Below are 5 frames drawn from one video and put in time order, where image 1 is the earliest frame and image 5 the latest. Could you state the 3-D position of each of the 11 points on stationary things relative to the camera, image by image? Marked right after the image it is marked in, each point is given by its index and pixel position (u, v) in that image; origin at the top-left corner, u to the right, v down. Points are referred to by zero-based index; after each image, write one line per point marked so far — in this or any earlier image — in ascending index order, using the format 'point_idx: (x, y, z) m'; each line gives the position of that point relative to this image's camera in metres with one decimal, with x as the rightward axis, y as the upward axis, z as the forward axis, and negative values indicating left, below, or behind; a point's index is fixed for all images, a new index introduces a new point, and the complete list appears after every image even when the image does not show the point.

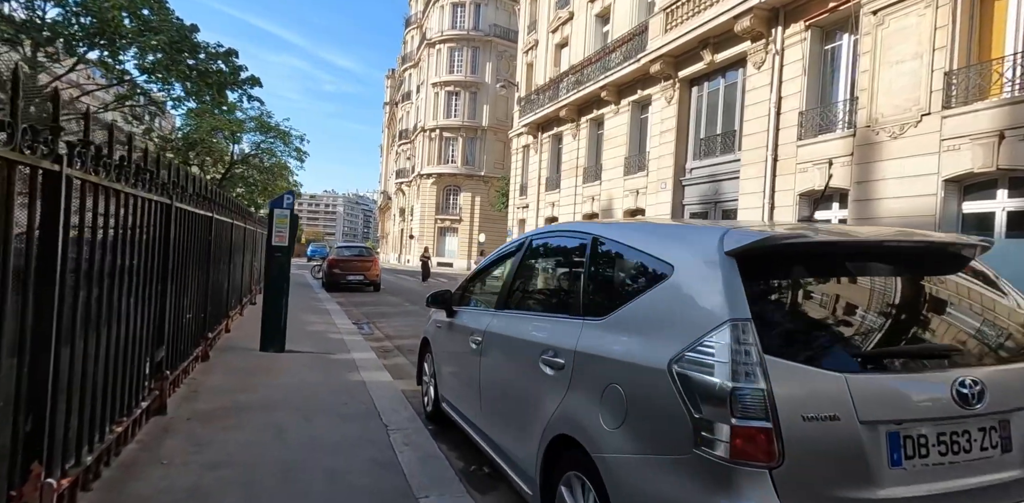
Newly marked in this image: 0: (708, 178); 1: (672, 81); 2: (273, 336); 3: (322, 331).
0: (+5.5, +2.1, +15.5) m
1: (+4.9, +5.2, +16.8) m
2: (-3.0, -1.1, +7.0) m
3: (-3.2, -1.4, +9.5) m
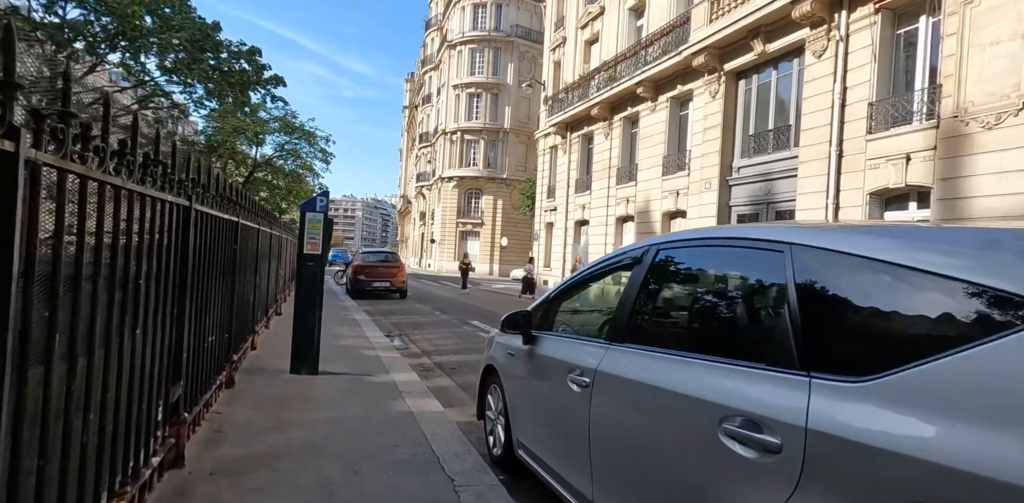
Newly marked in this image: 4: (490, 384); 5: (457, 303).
0: (+6.5, +1.9, +14.4) m
1: (+5.9, +5.1, +15.8) m
2: (-2.3, -1.2, +6.2) m
3: (-2.5, -1.5, +8.7) m
4: (-0.2, -1.1, +4.5) m
5: (-1.8, -1.7, +18.3) m
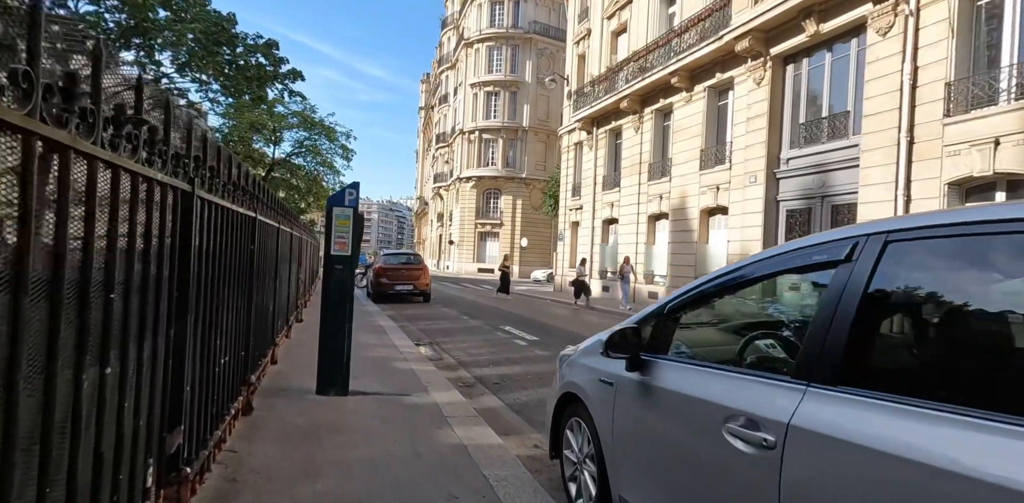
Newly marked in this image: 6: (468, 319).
0: (+7.2, +2.0, +13.3) m
1: (+6.6, +5.1, +14.7) m
2: (-1.7, -1.2, +5.4) m
3: (-1.8, -1.5, +7.9) m
4: (+0.4, -1.1, +3.5) m
5: (-0.9, -1.7, +17.4) m
6: (-1.1, -1.7, +13.6) m
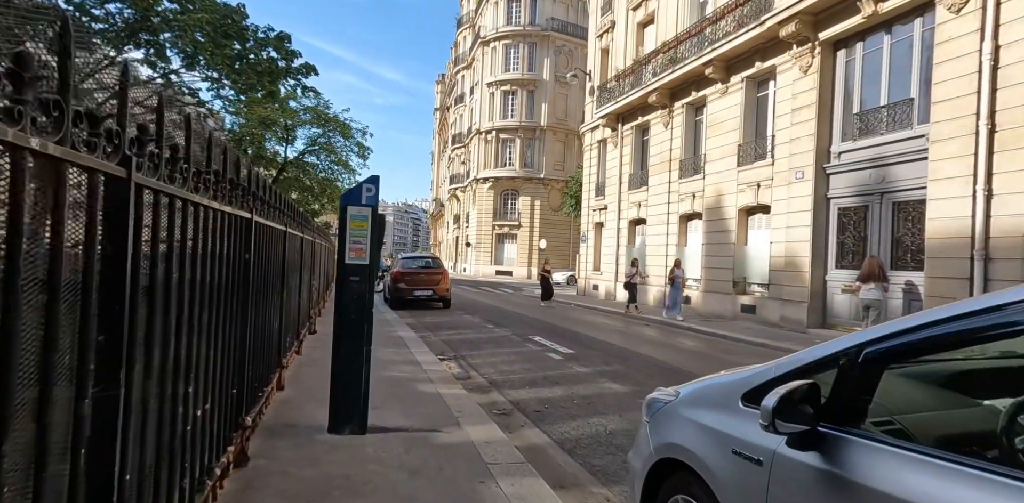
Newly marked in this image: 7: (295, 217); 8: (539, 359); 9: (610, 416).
0: (+7.9, +2.0, +12.2) m
1: (+7.3, +5.1, +13.6) m
2: (-1.3, -1.3, +4.4) m
3: (-1.3, -1.6, +7.0) m
4: (+0.7, -1.1, +2.6) m
5: (-0.1, -1.8, +16.4) m
6: (-0.4, -1.7, +12.6) m
7: (-3.1, +0.5, +7.8) m
8: (+0.4, -1.7, +8.8) m
9: (+1.0, -1.7, +5.7) m
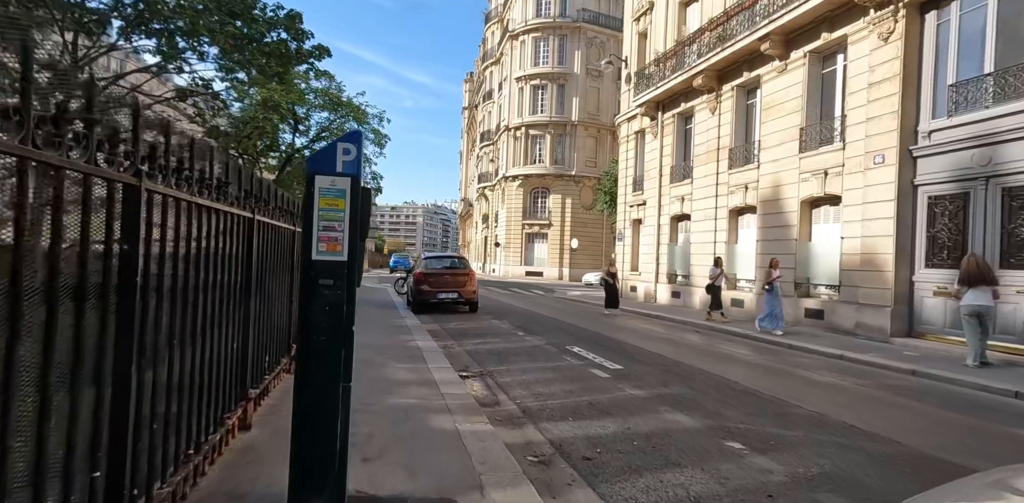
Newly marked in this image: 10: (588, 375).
0: (+8.5, +2.0, +10.3) m
1: (+8.0, +5.2, +11.7) m
2: (-1.1, -1.2, +3.0) m
3: (-0.9, -1.5, +5.5) m
4: (+0.9, -1.1, +1.0) m
5: (+0.8, -1.8, +14.9) m
6: (+0.2, -1.7, +11.1) m
7: (-2.6, +0.5, +6.4) m
8: (+0.9, -1.7, +7.3) m
9: (+1.3, -1.6, +4.1) m
10: (+1.0, -1.7, +7.4) m
